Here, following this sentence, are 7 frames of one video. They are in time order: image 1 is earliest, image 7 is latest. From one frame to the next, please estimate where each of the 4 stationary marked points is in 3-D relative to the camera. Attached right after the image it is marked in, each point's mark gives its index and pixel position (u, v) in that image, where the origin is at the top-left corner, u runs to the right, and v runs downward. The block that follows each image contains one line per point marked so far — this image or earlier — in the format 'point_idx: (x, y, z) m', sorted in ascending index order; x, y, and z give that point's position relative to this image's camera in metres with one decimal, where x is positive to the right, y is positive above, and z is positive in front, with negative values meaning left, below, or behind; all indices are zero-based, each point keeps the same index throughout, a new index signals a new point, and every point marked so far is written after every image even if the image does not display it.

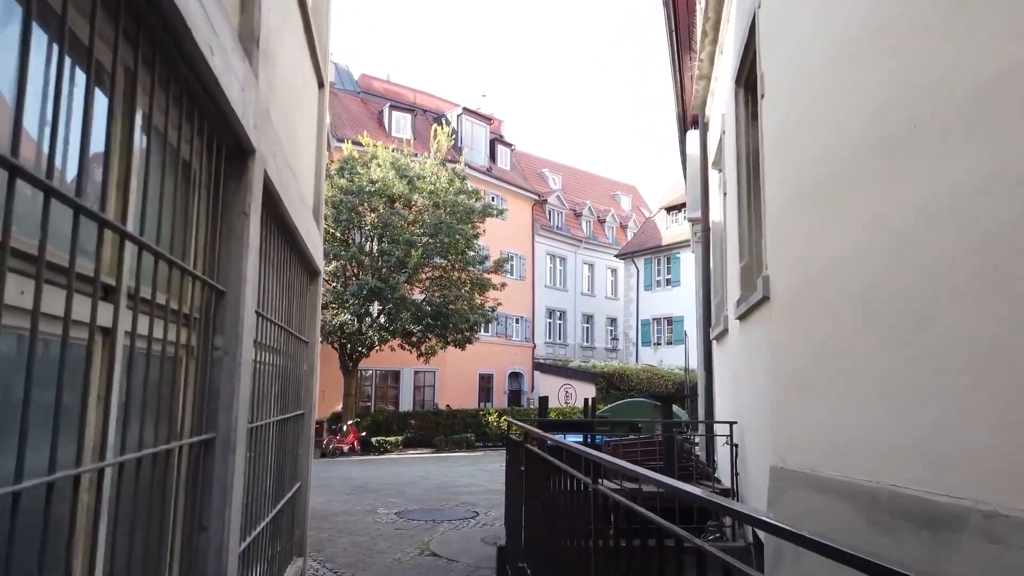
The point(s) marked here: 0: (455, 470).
0: (-1.2, -3.9, +16.7) m
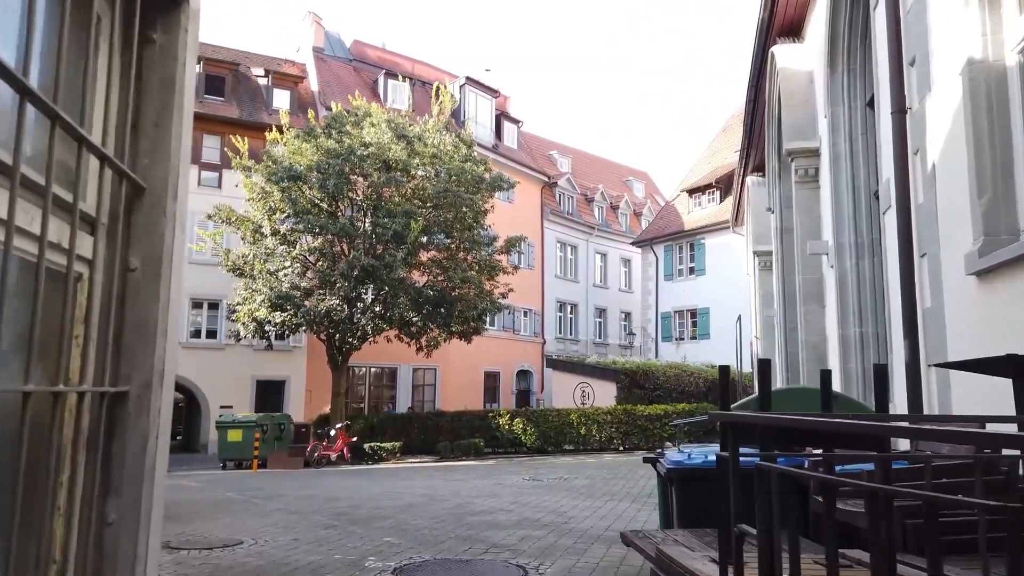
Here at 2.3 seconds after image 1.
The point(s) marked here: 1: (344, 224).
0: (-0.8, -3.4, +13.3) m
1: (-4.3, +1.6, +19.2) m
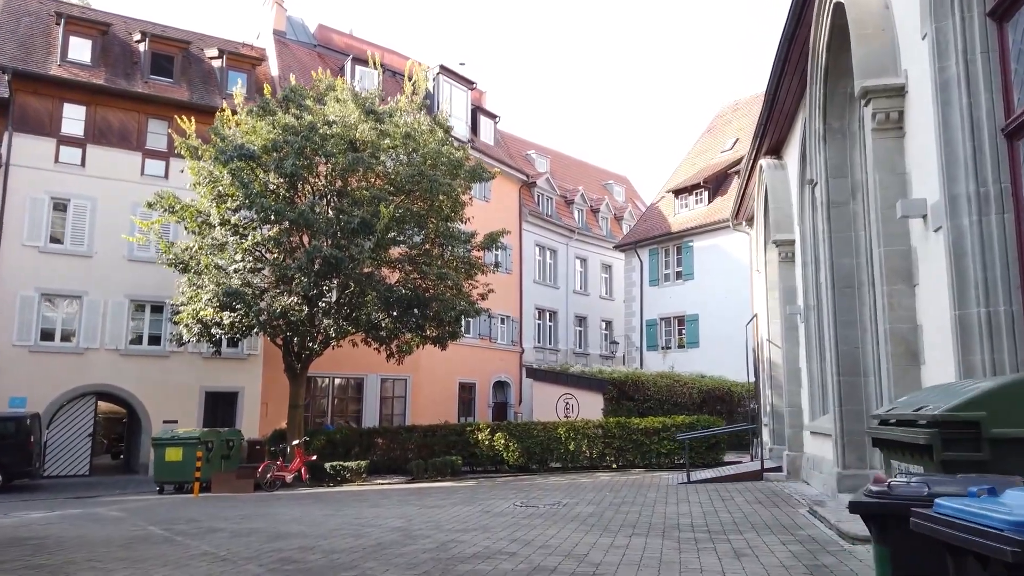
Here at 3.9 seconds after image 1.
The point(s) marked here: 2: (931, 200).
0: (-0.9, -3.2, +11.0) m
1: (-4.6, +1.7, +16.8) m
2: (+3.7, +0.8, +6.9) m
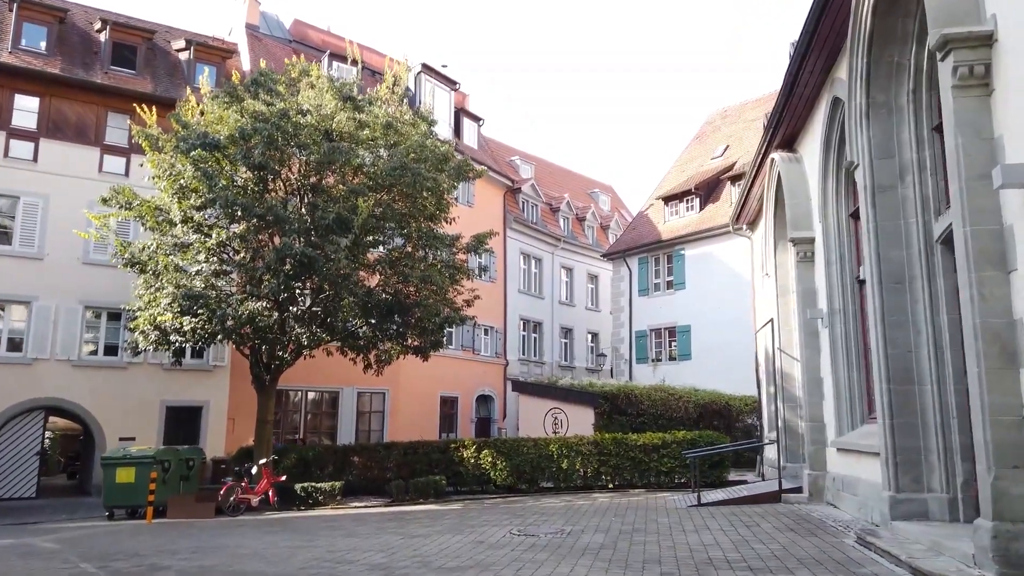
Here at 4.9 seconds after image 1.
0: (-0.9, -3.2, +9.5) m
1: (-4.8, +1.7, +15.3) m
2: (+3.8, +0.9, +5.6) m
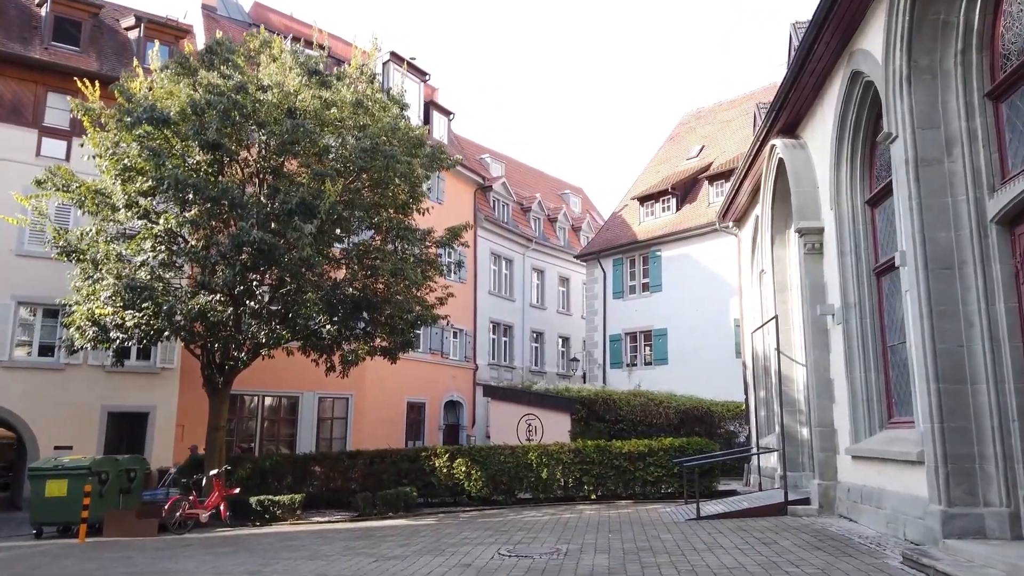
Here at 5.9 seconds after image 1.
0: (-1.0, -3.0, +8.2) m
1: (-5.2, +1.8, +13.9) m
2: (+4.0, +1.1, +4.6) m
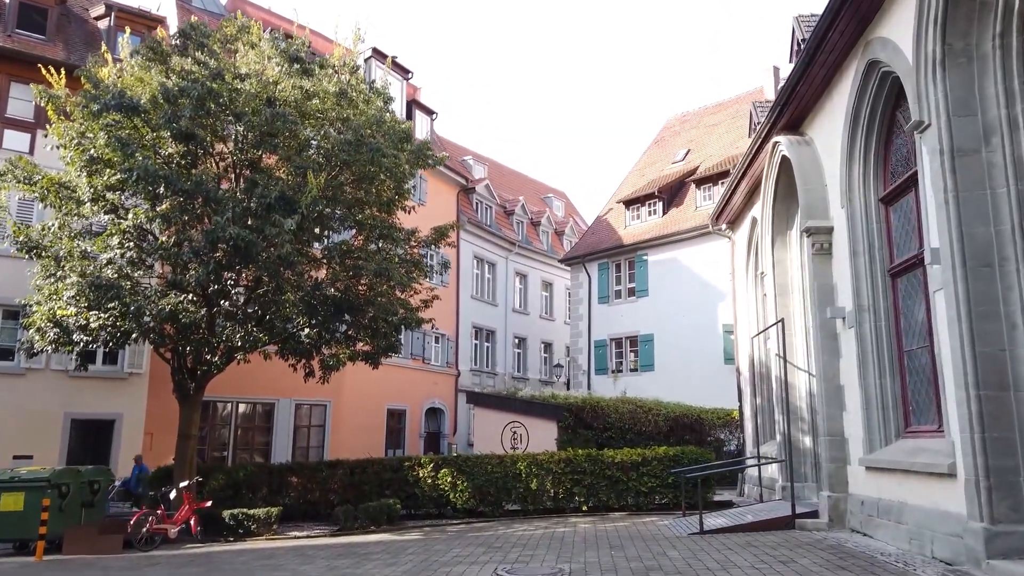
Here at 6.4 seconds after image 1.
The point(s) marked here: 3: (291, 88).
0: (-1.0, -3.0, +7.5) m
1: (-5.3, +1.8, +13.0) m
2: (+4.1, +1.1, +4.0) m
3: (-4.1, +3.7, +14.3) m
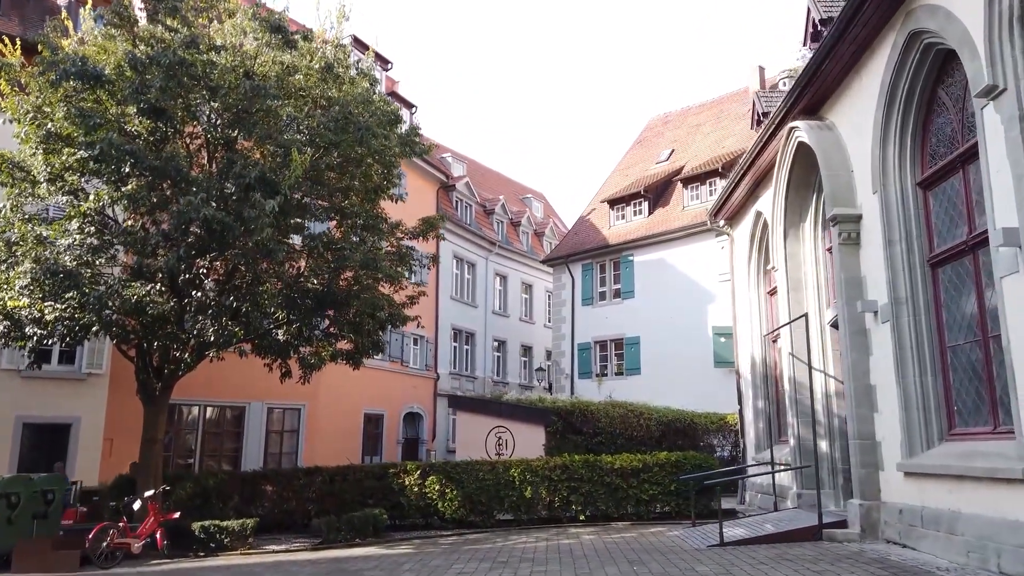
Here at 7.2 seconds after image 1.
0: (-0.8, -2.8, +6.4) m
1: (-5.3, +2.0, +11.9) m
2: (+4.5, +1.3, +3.3) m
3: (-4.1, +3.9, +13.2) m
